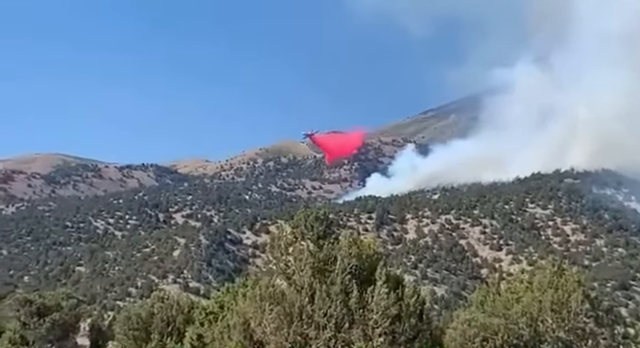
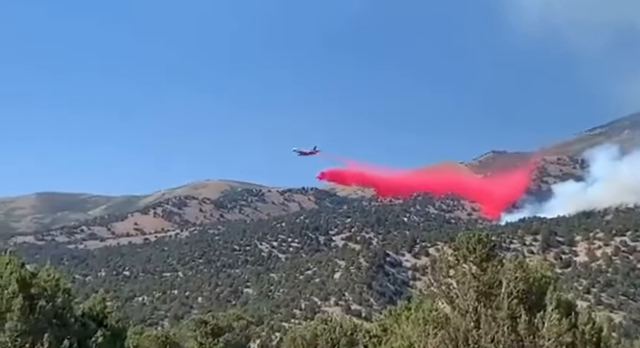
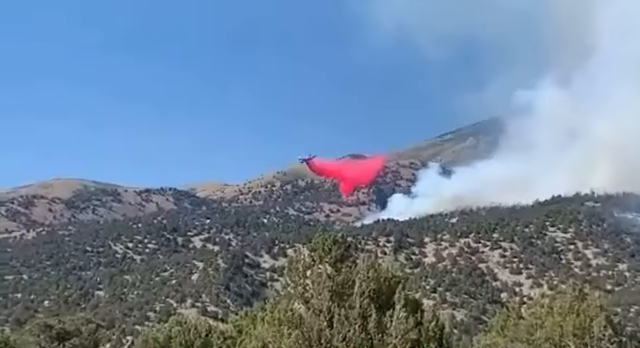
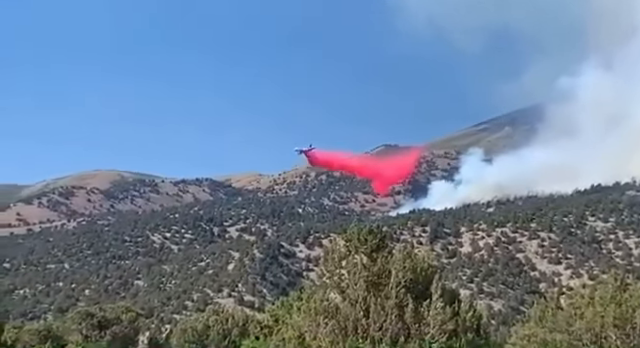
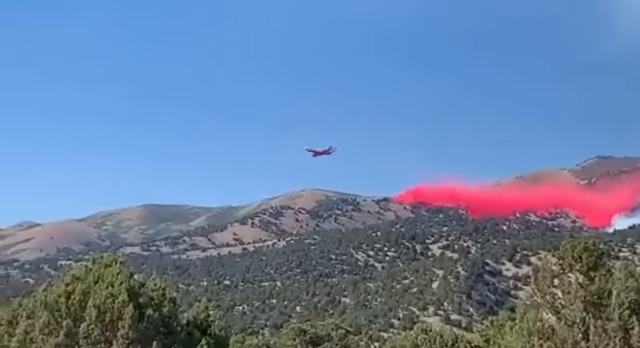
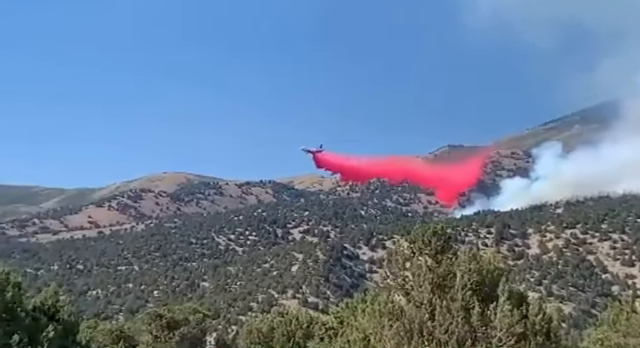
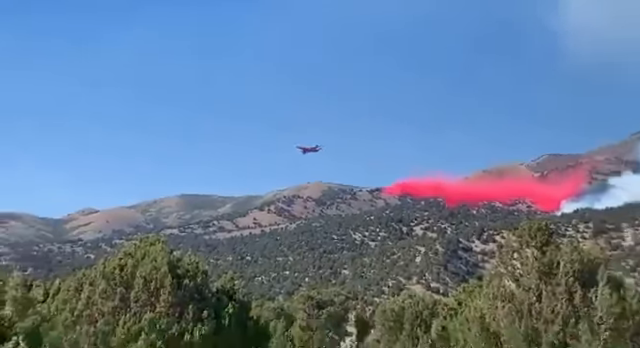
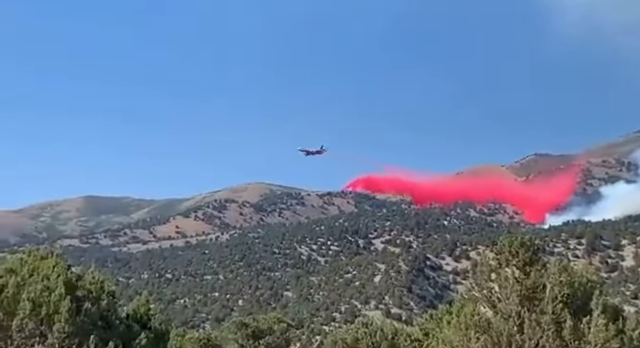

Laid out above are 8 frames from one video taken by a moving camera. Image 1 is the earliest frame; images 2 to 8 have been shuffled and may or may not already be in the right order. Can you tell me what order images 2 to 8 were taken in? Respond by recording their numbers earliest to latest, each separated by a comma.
3, 4, 6, 2, 8, 5, 7
